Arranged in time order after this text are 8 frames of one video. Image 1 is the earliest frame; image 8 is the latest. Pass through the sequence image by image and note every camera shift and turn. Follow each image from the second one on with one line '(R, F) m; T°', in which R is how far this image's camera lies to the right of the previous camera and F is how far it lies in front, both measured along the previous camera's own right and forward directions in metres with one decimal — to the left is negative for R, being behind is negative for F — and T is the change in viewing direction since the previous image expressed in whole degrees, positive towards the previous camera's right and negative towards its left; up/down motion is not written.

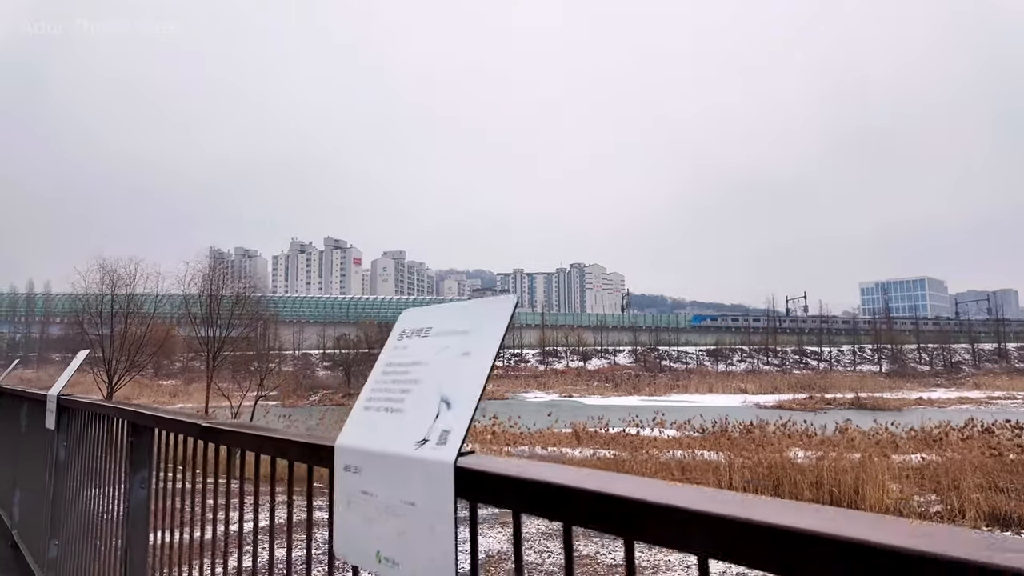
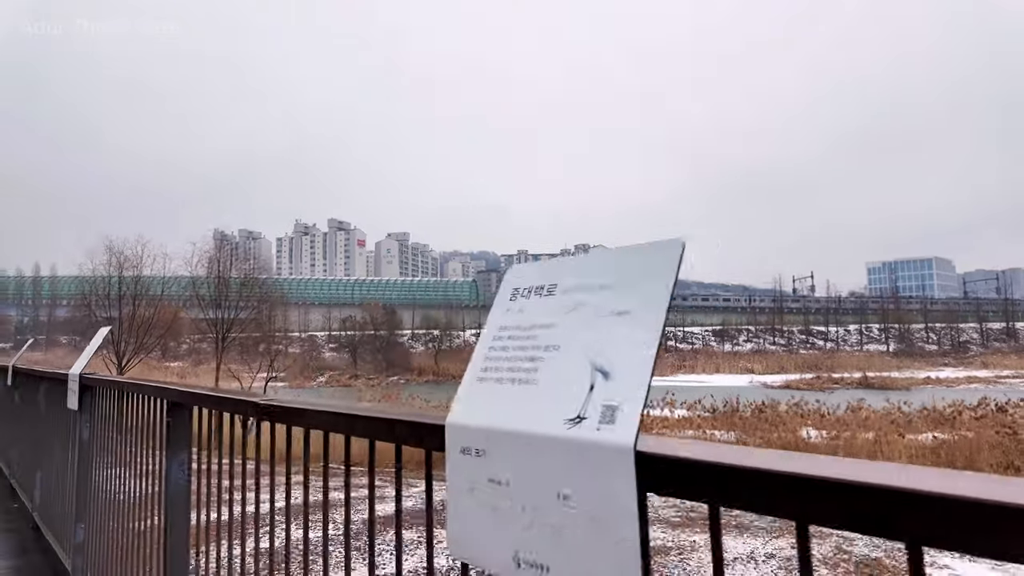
(-0.2, +0.2) m; 0°
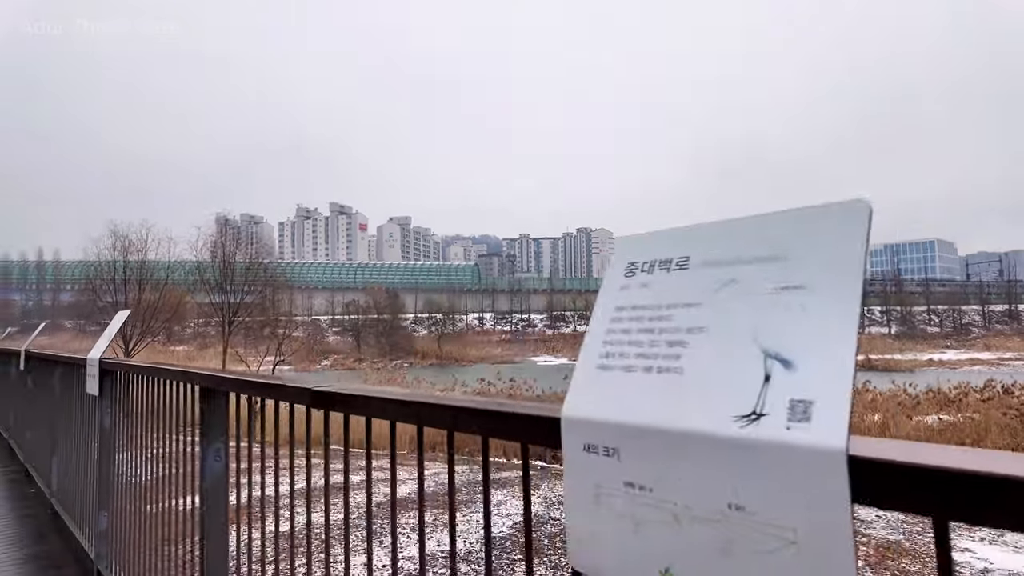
(-0.1, +0.1) m; 0°
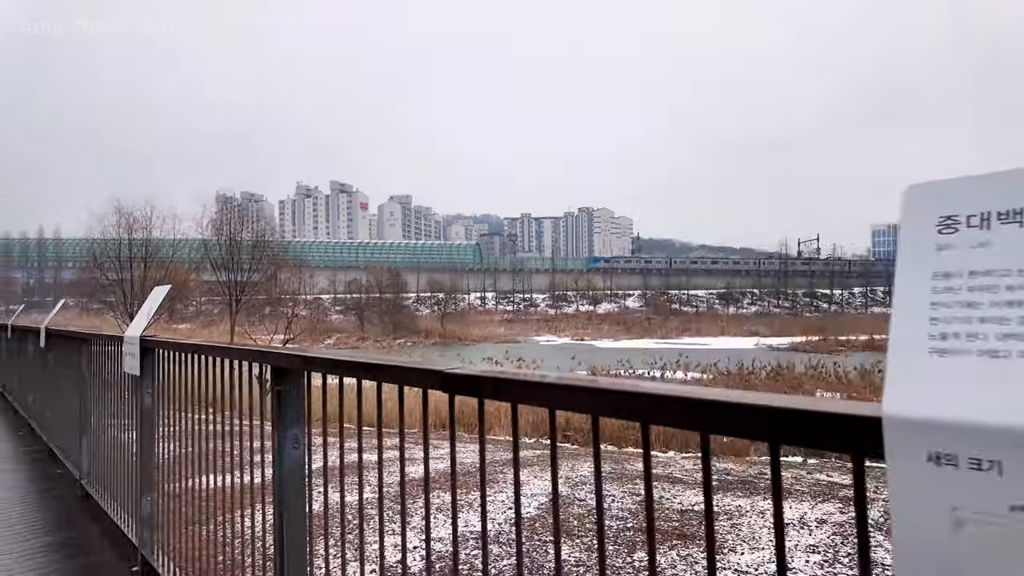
(-0.3, +0.2) m; 0°
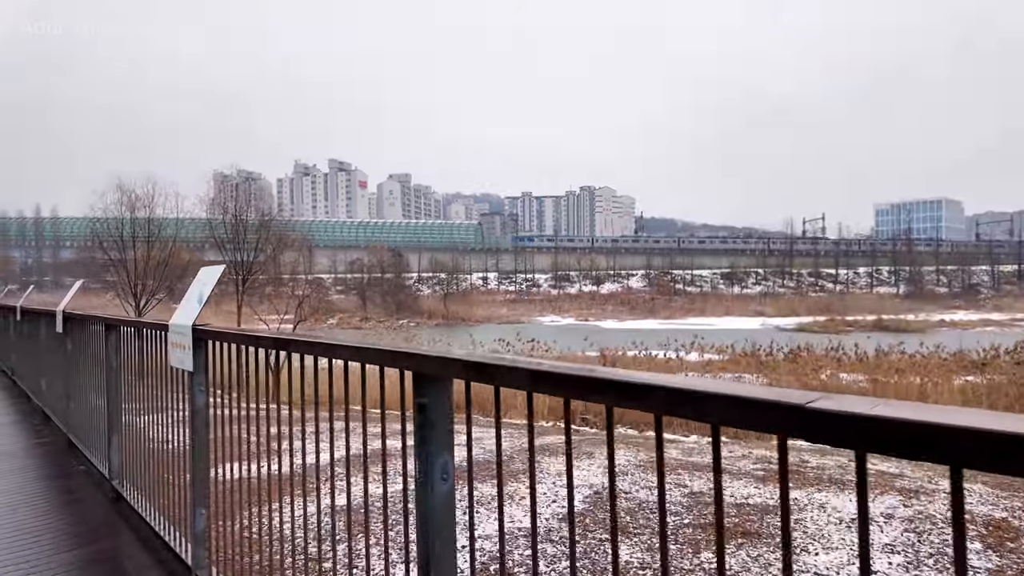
(-0.4, +0.4) m; 0°
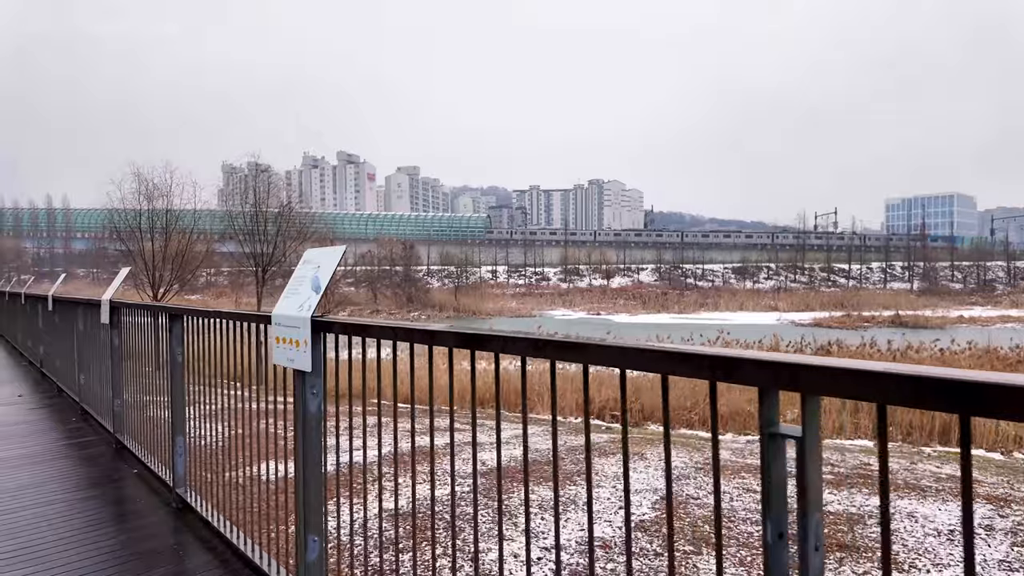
(-0.5, +0.4) m; 0°
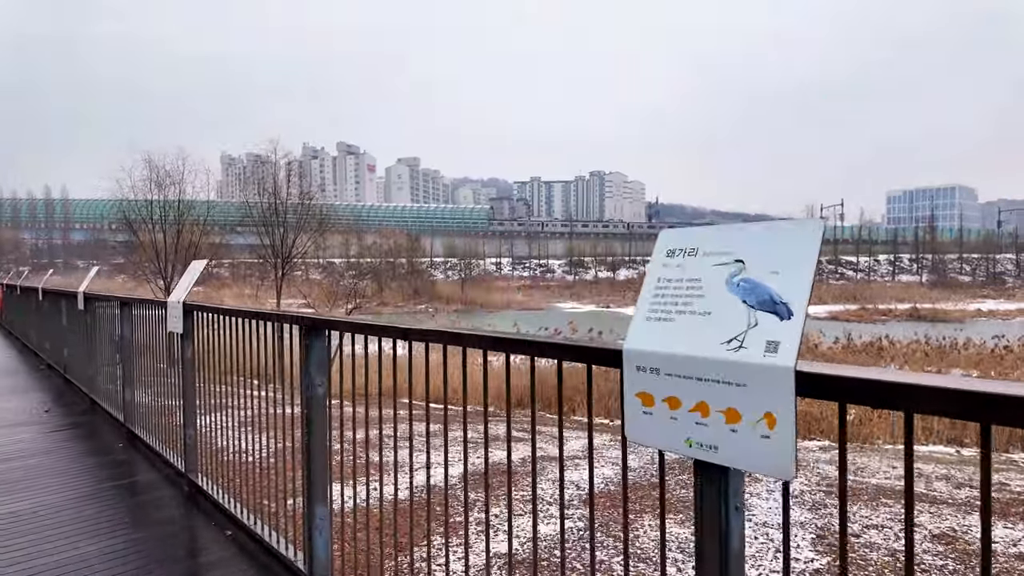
(-1.0, +1.0) m; 0°
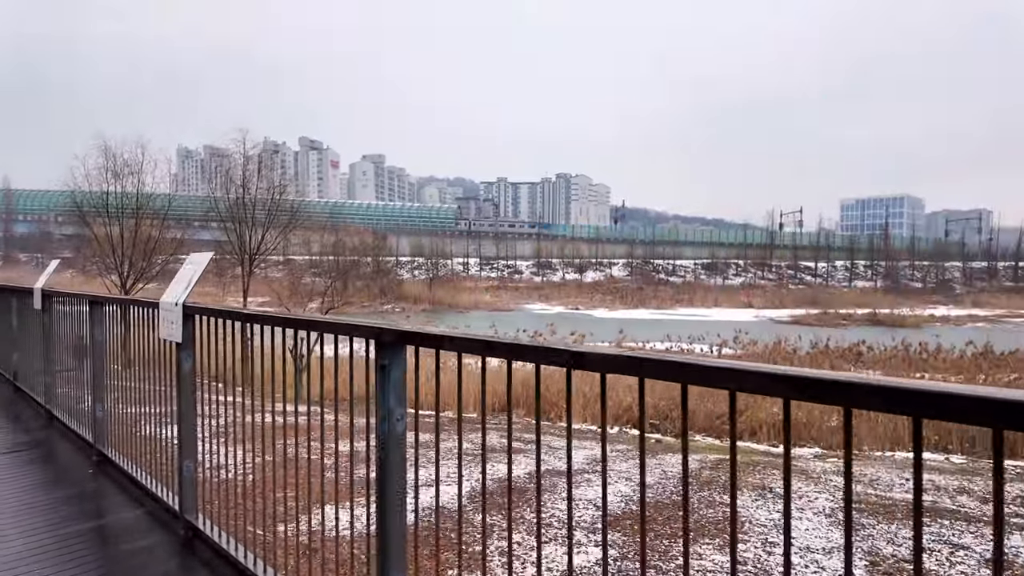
(-0.5, +0.5) m; +3°
